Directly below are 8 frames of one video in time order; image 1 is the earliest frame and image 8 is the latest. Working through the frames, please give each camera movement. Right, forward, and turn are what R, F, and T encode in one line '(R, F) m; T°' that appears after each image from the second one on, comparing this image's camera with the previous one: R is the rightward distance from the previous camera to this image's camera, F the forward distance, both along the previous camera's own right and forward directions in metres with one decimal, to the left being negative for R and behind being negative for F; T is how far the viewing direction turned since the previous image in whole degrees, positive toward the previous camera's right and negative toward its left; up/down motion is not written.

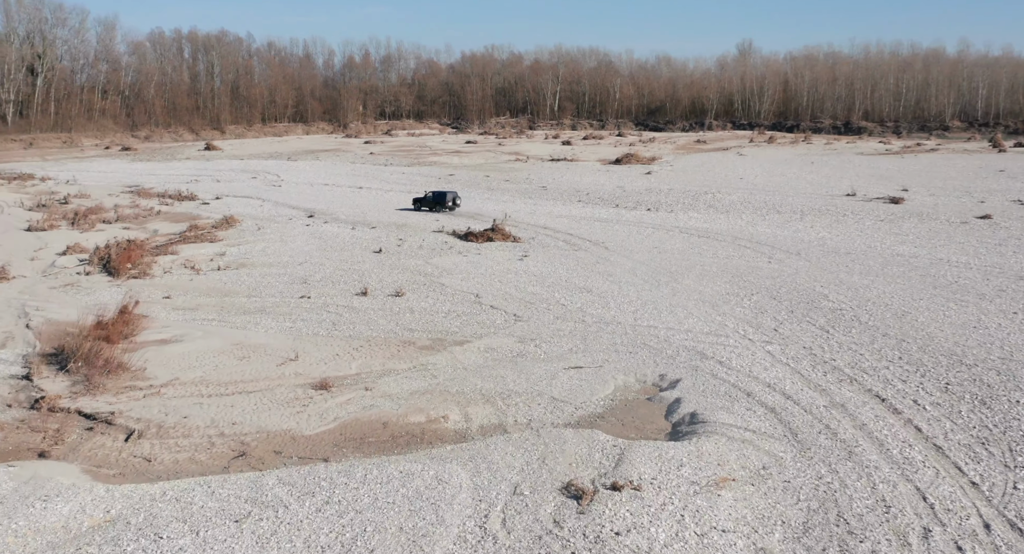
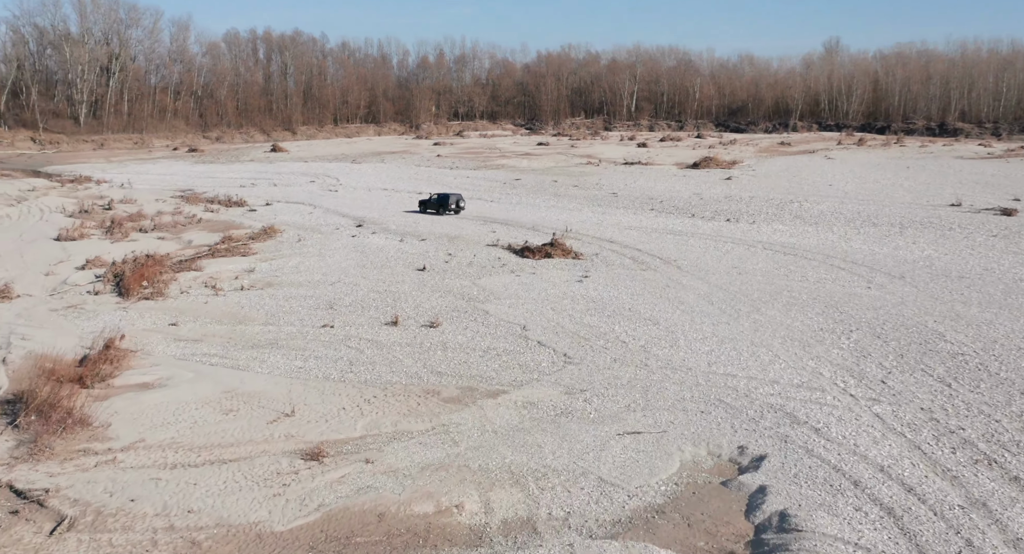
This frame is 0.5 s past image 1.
(+0.3, +2.0) m; -5°
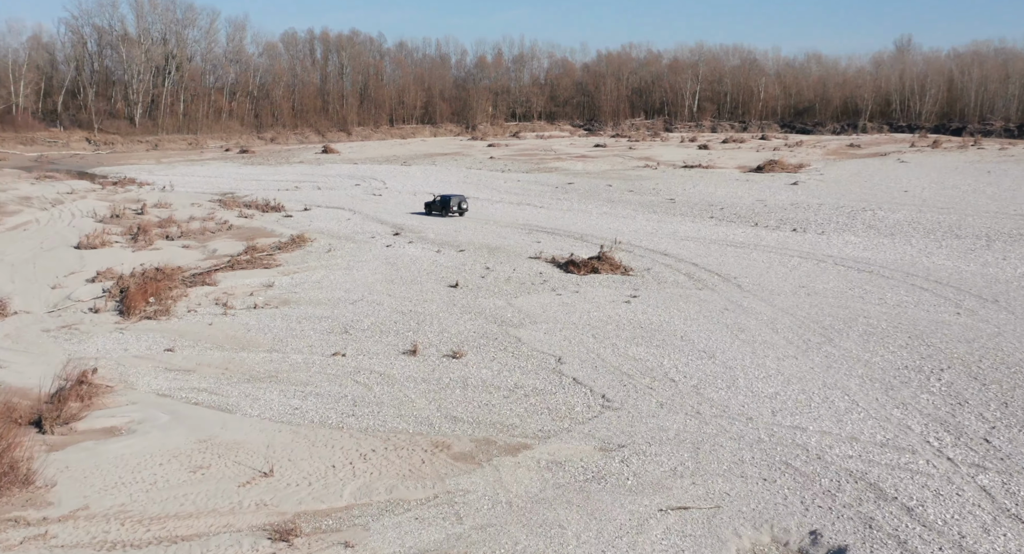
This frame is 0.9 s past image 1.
(+0.3, +1.5) m; -4°
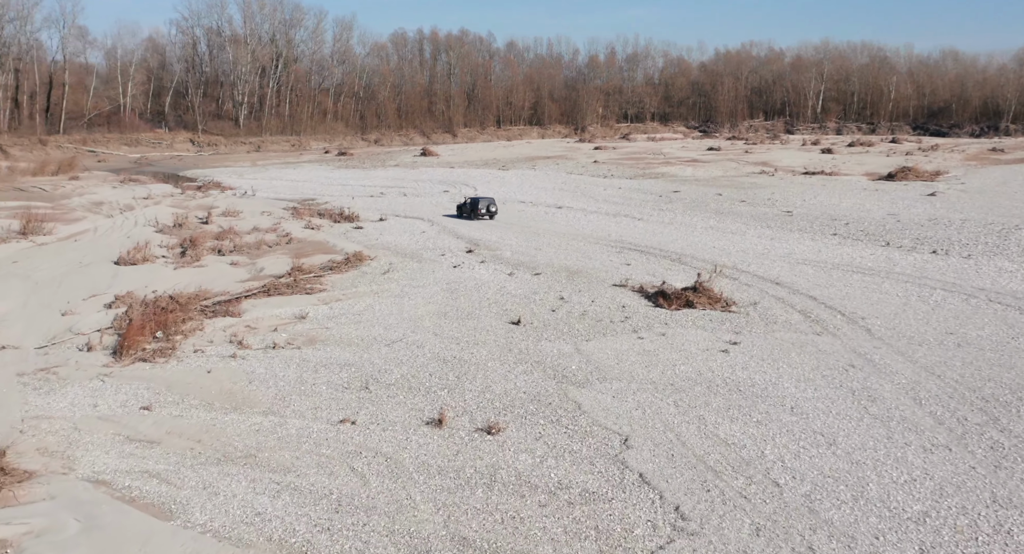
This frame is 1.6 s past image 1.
(+0.6, +2.5) m; -8°
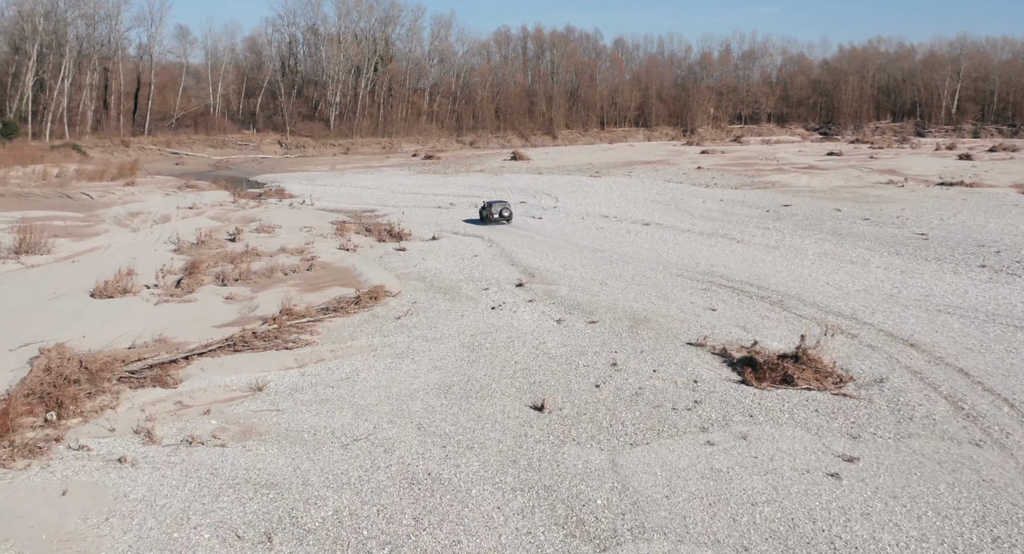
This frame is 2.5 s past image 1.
(+1.0, +3.6) m; -8°
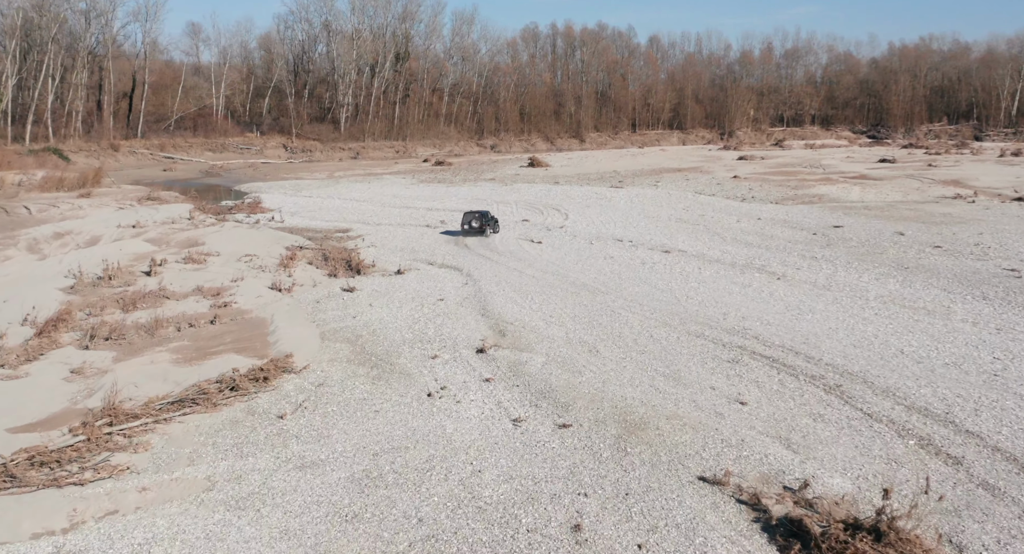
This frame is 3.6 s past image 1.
(+1.2, +4.3) m; -3°
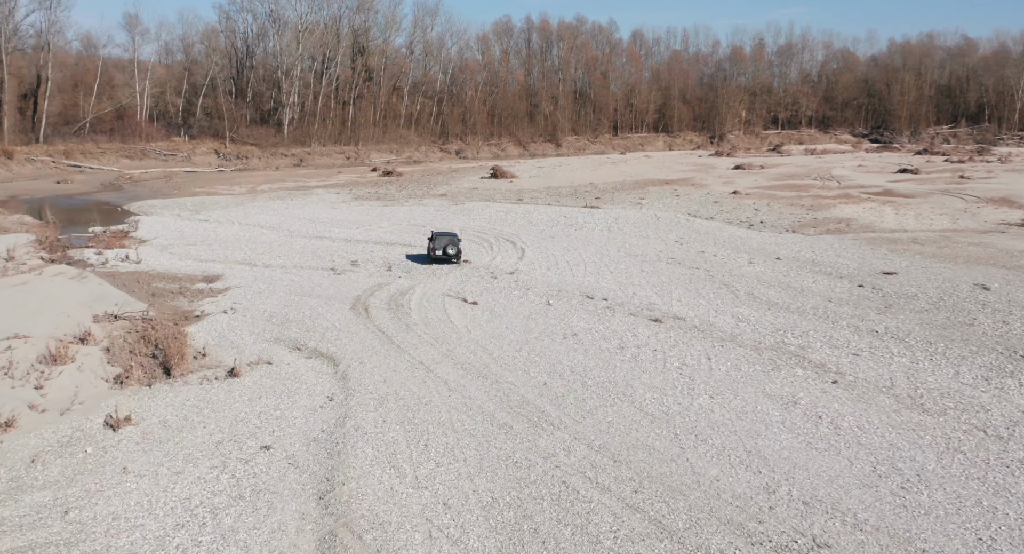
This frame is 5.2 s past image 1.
(+1.2, +6.6) m; +1°
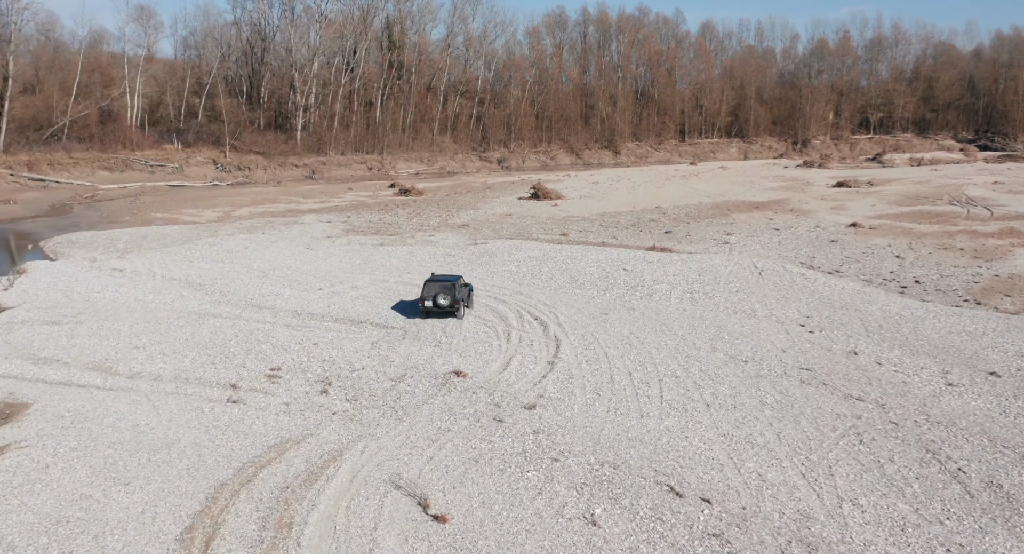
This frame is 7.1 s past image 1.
(+0.4, +7.9) m; -4°
